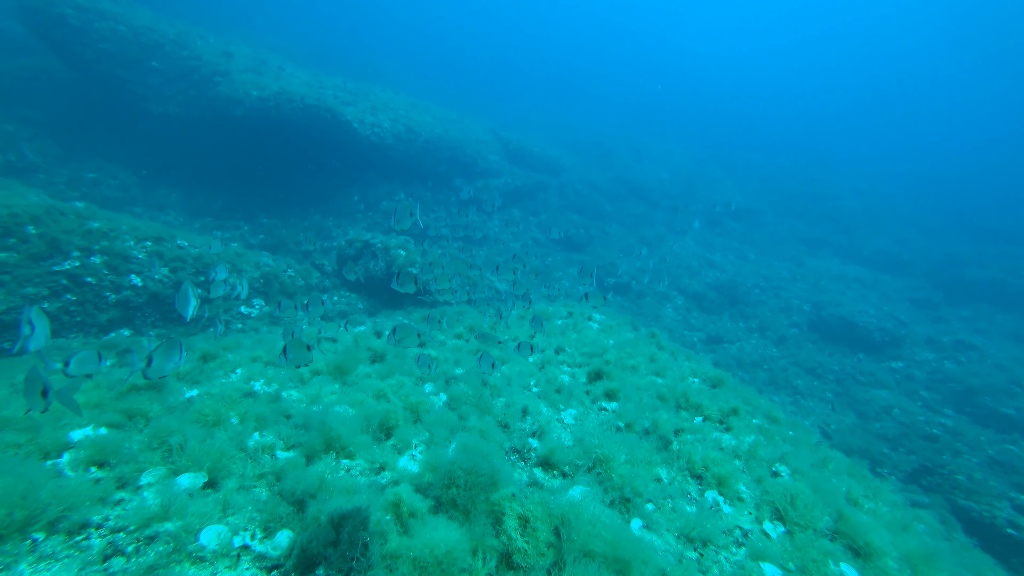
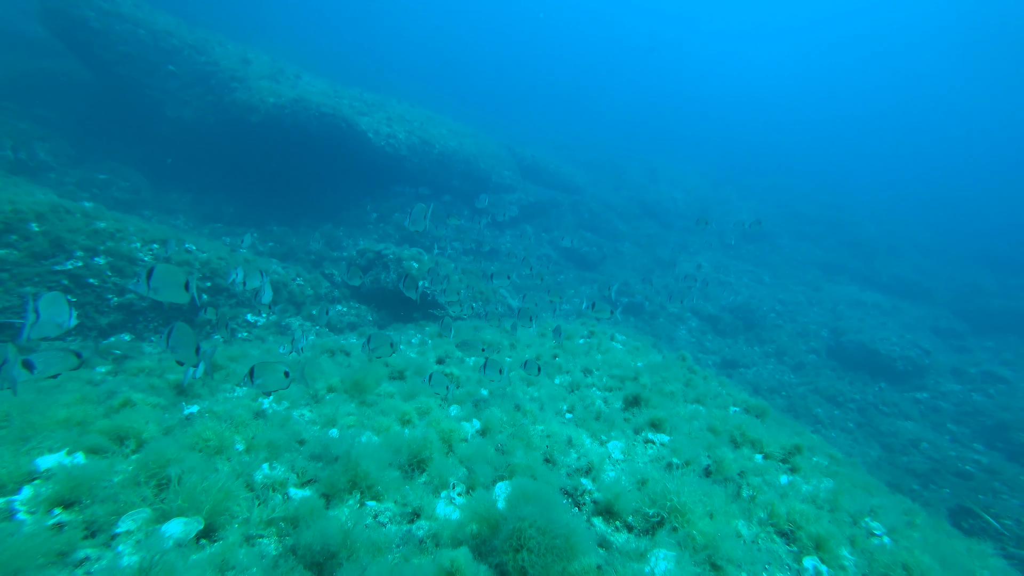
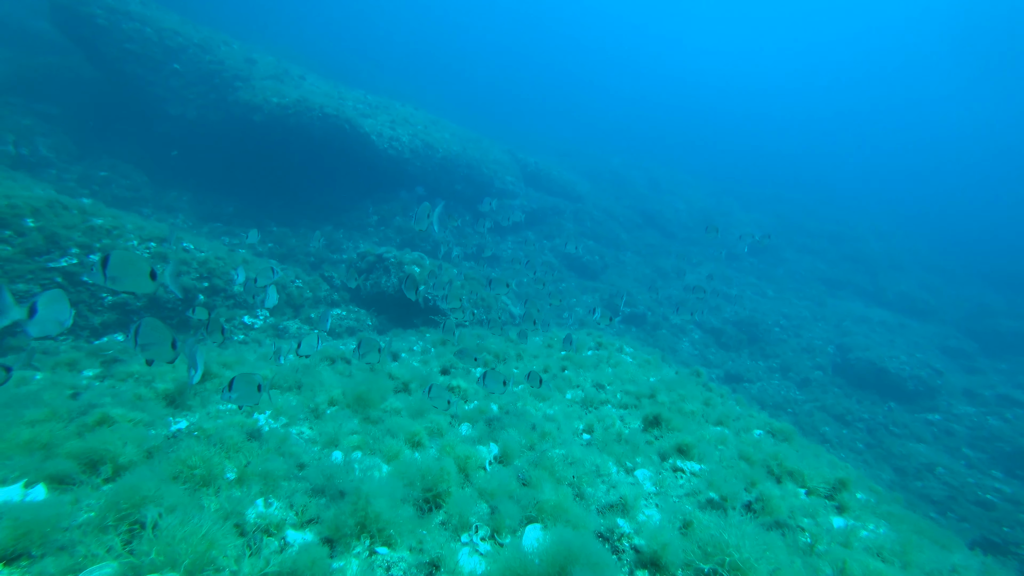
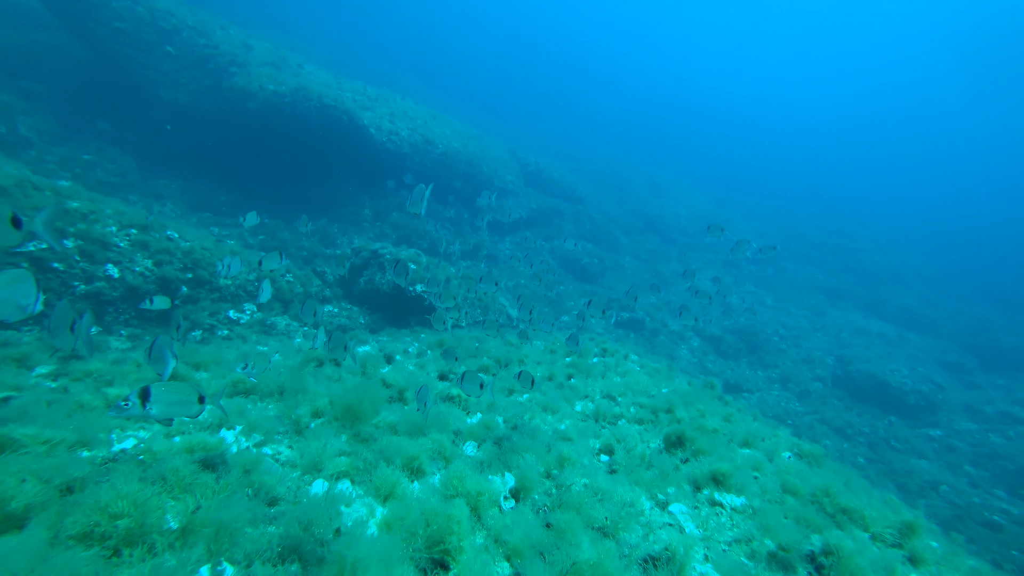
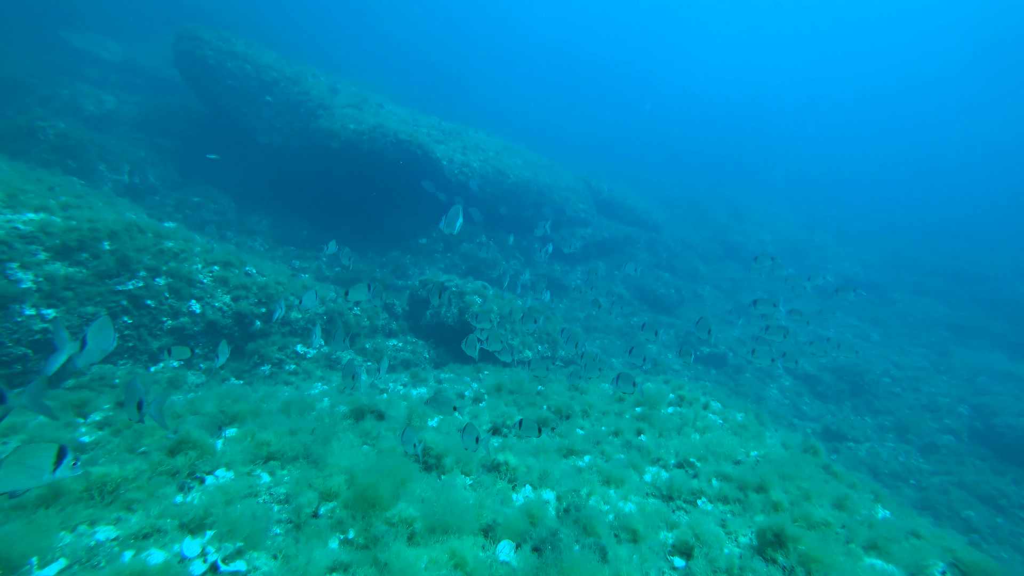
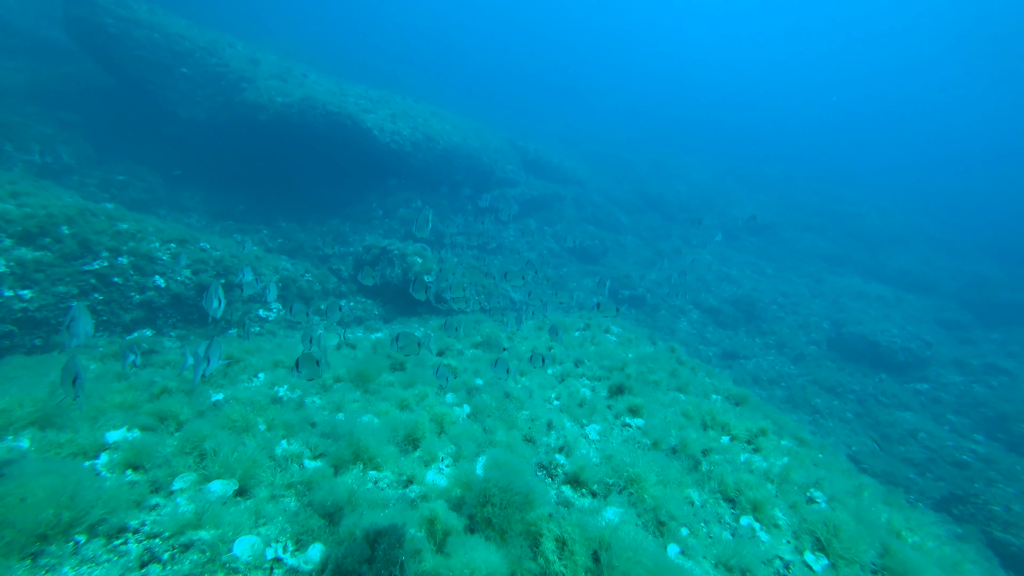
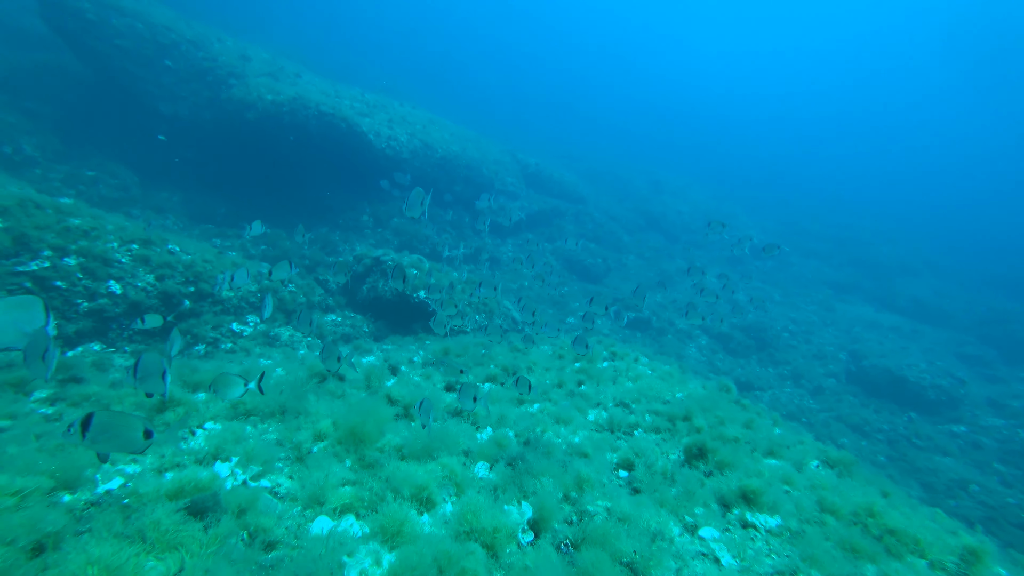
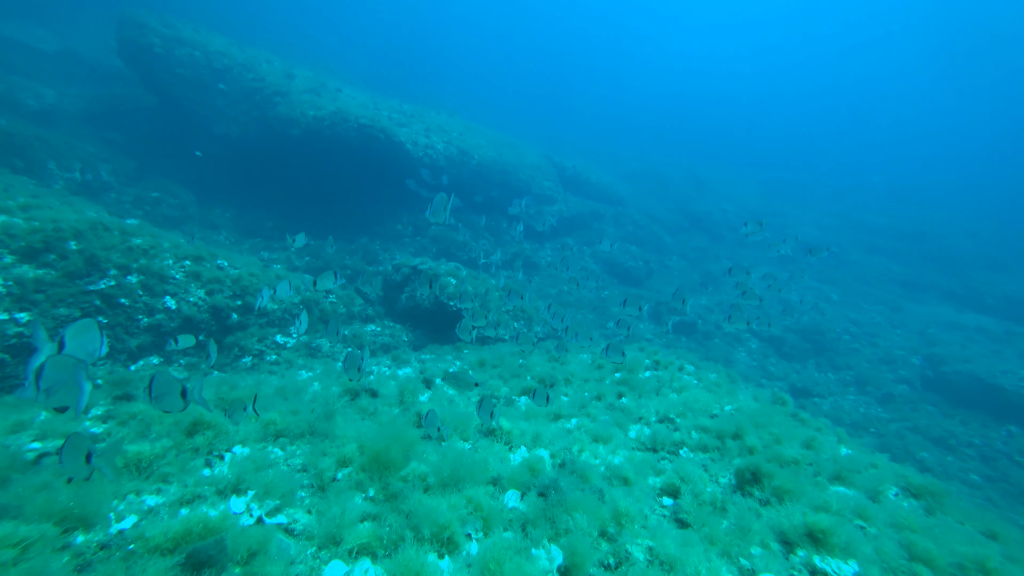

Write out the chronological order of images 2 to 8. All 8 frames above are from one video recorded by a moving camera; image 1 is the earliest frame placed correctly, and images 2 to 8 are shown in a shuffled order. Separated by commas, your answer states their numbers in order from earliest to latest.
6, 2, 3, 4, 7, 8, 5
